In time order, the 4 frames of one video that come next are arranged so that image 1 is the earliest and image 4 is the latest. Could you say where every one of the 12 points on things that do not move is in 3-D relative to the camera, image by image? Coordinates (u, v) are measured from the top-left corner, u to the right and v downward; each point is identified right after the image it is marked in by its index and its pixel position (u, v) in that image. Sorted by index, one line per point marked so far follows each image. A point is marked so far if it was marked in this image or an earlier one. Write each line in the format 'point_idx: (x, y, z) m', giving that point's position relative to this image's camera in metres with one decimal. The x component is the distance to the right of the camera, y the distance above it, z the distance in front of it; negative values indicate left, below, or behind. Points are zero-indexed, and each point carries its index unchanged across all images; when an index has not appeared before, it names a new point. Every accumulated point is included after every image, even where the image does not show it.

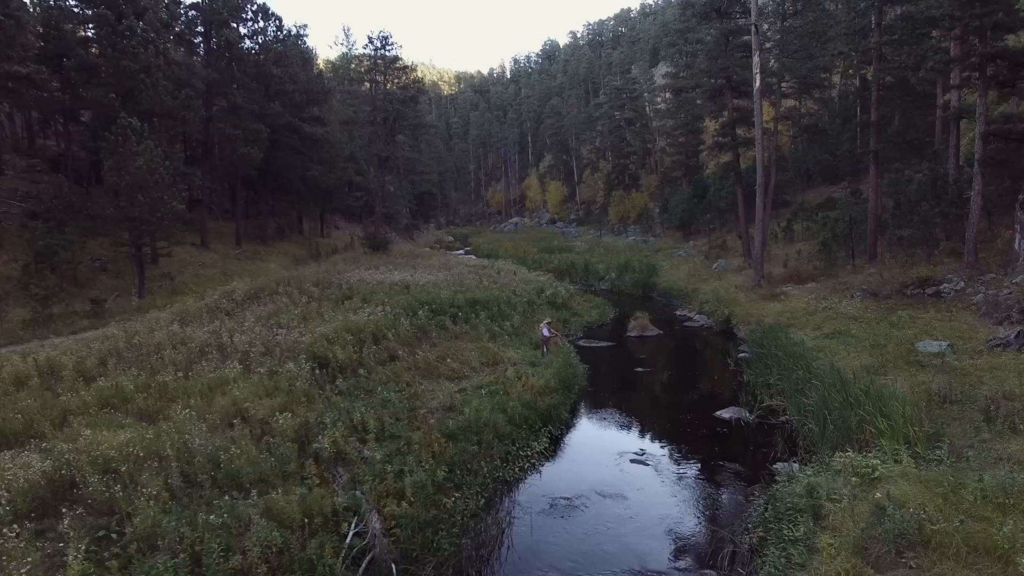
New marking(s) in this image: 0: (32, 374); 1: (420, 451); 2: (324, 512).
0: (-9.3, -1.7, +11.1) m
1: (-1.4, -2.5, +8.7) m
2: (-2.2, -2.6, +6.7) m
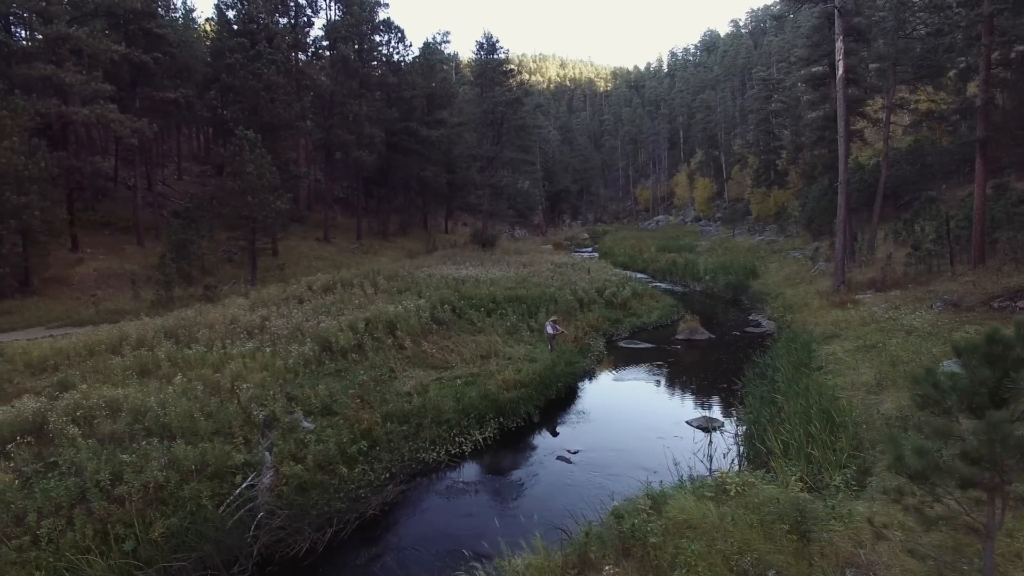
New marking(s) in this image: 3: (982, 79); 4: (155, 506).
0: (-9.9, -1.3, +14.0) m
1: (-2.8, -2.4, +9.8) m
2: (-4.1, -2.5, +8.1) m
3: (+16.1, +7.1, +19.4) m
4: (-4.5, -2.7, +7.1) m
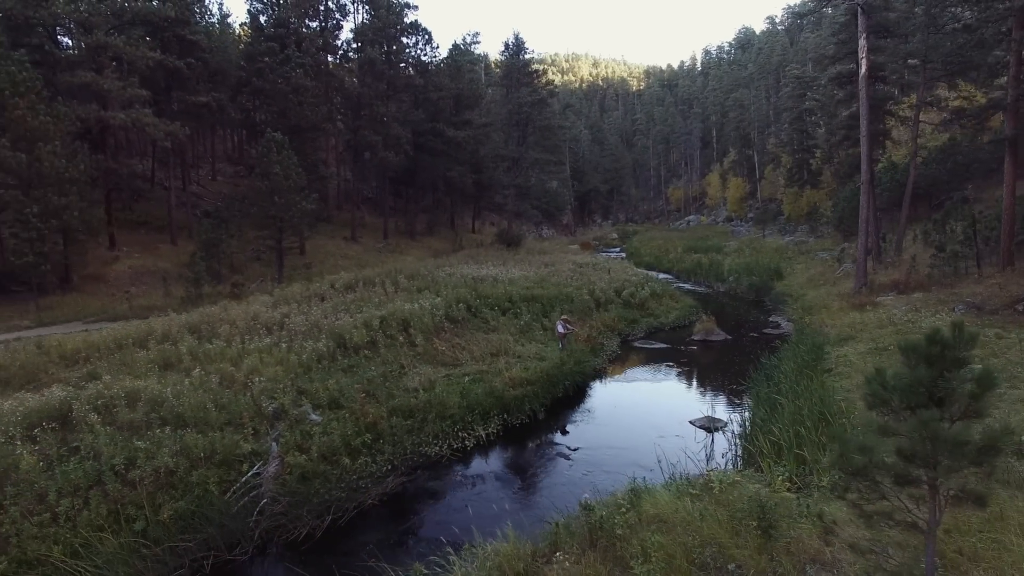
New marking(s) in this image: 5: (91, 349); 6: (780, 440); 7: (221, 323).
0: (-9.7, -1.2, +14.7) m
1: (-2.8, -2.4, +10.1) m
2: (-4.2, -2.5, +8.5) m
3: (+16.6, +7.0, +18.7) m
4: (-4.6, -2.7, +7.6) m
5: (-10.3, -1.5, +13.9) m
6: (+4.0, -2.2, +8.2) m
7: (-8.1, -1.0, +15.8) m
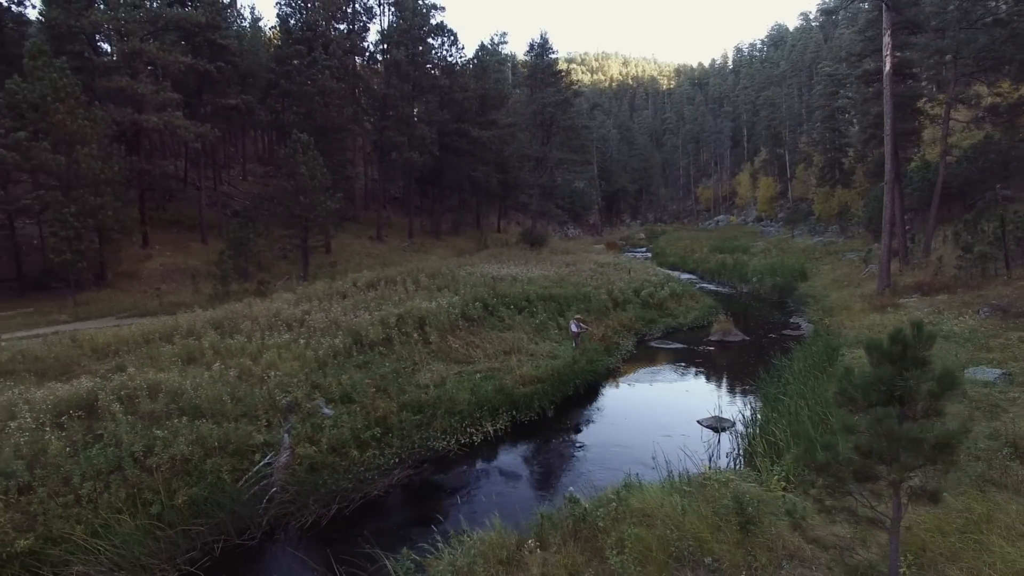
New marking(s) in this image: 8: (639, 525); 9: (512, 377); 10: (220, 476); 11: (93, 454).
0: (-9.3, -1.2, +15.3) m
1: (-2.7, -2.3, +10.4) m
2: (-4.2, -2.4, +8.9) m
3: (+17.1, +6.9, +18.1) m
4: (-4.7, -2.6, +8.0) m
5: (-10.0, -1.4, +14.6) m
6: (+4.0, -2.2, +8.2) m
7: (-7.8, -0.9, +16.4) m
8: (+1.2, -2.2, +5.5) m
9: (0.0, -2.1, +13.2) m
10: (-4.1, -2.7, +8.1) m
11: (-5.8, -2.3, +7.9) m
